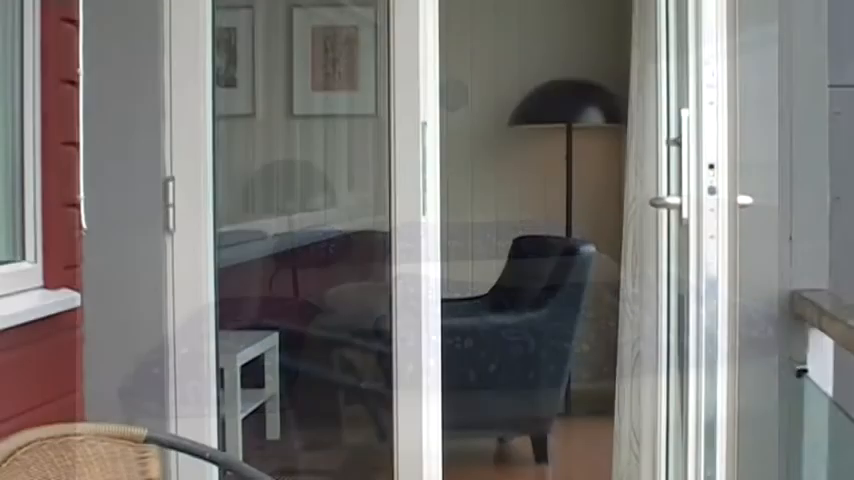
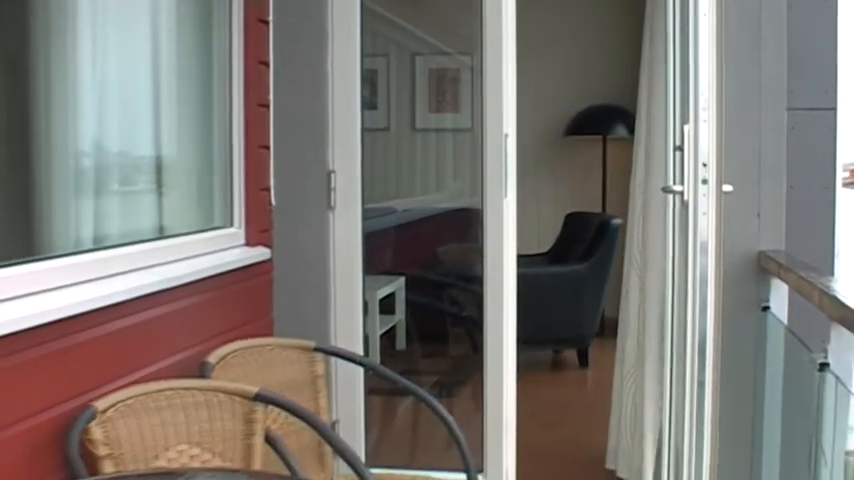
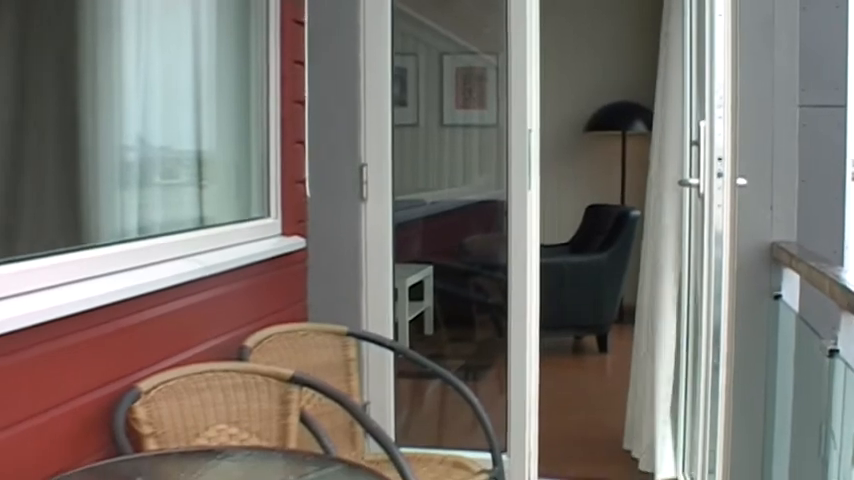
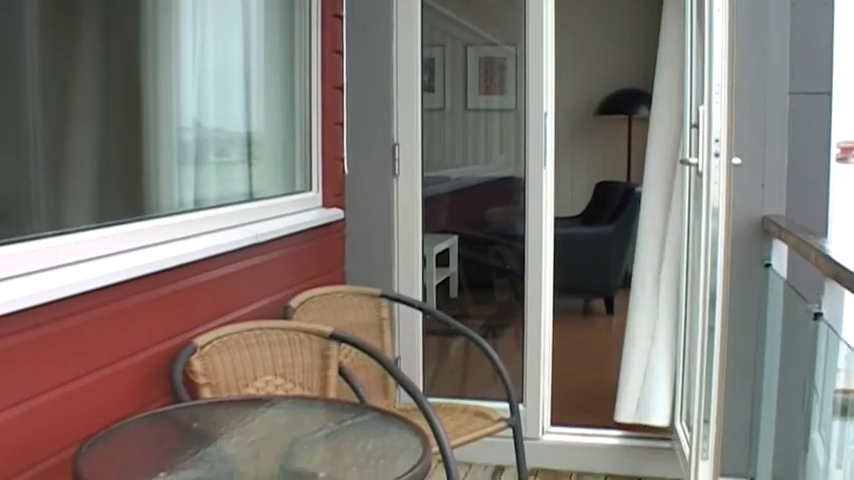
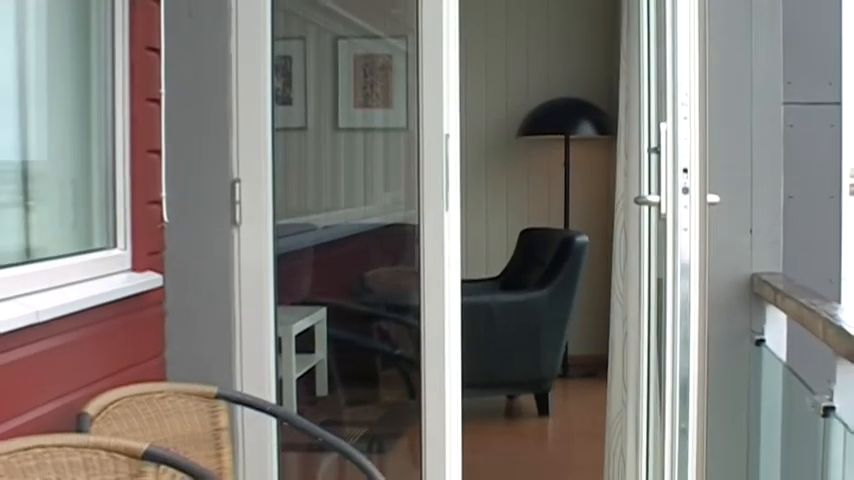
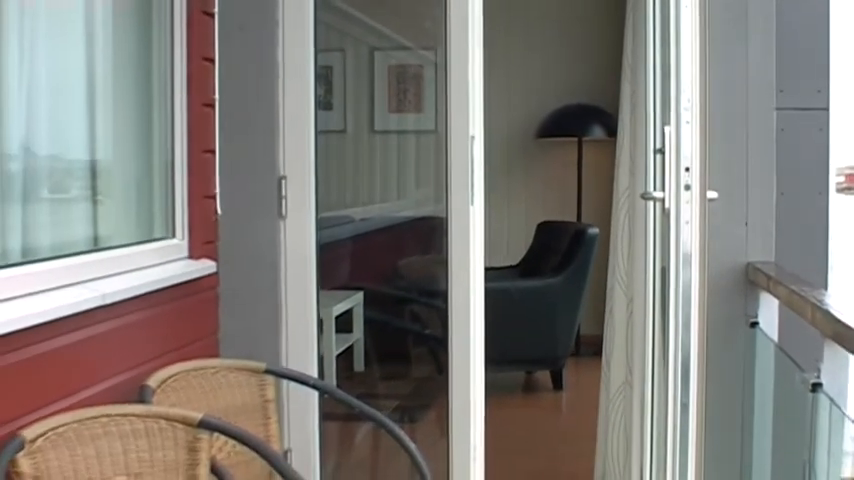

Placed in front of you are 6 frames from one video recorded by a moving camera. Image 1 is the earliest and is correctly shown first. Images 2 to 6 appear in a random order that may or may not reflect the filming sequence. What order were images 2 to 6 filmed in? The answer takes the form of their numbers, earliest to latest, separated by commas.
5, 6, 2, 3, 4
